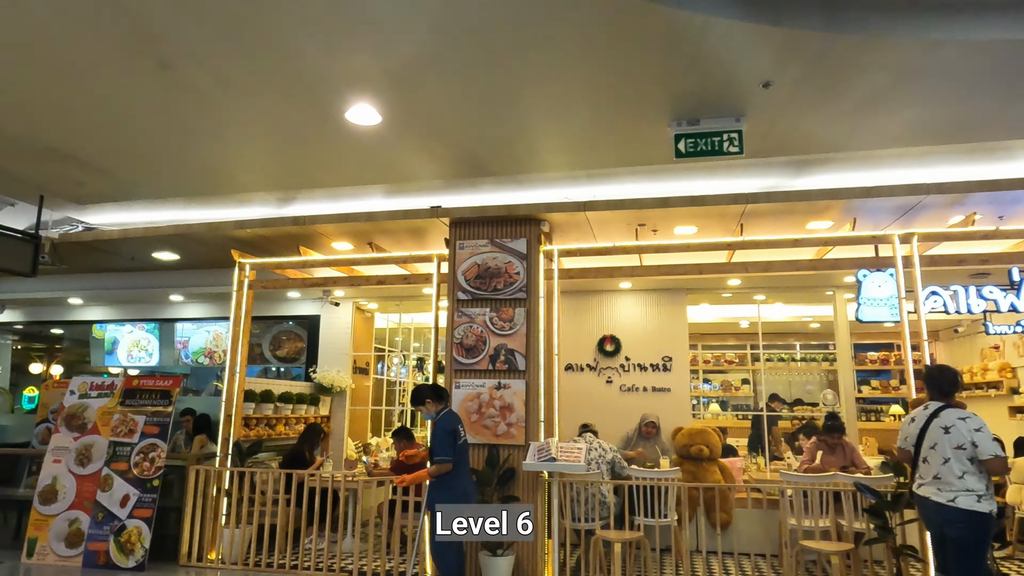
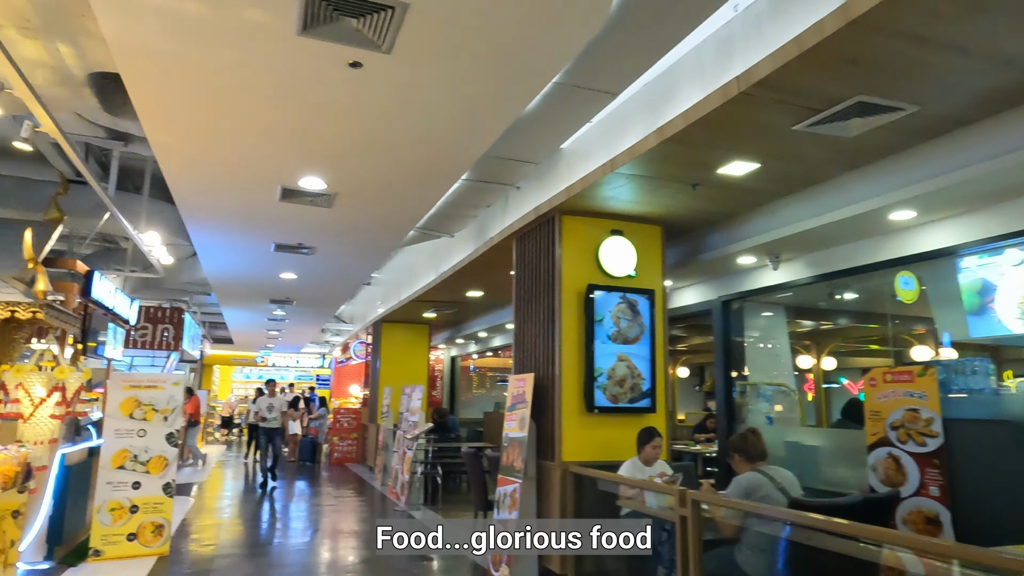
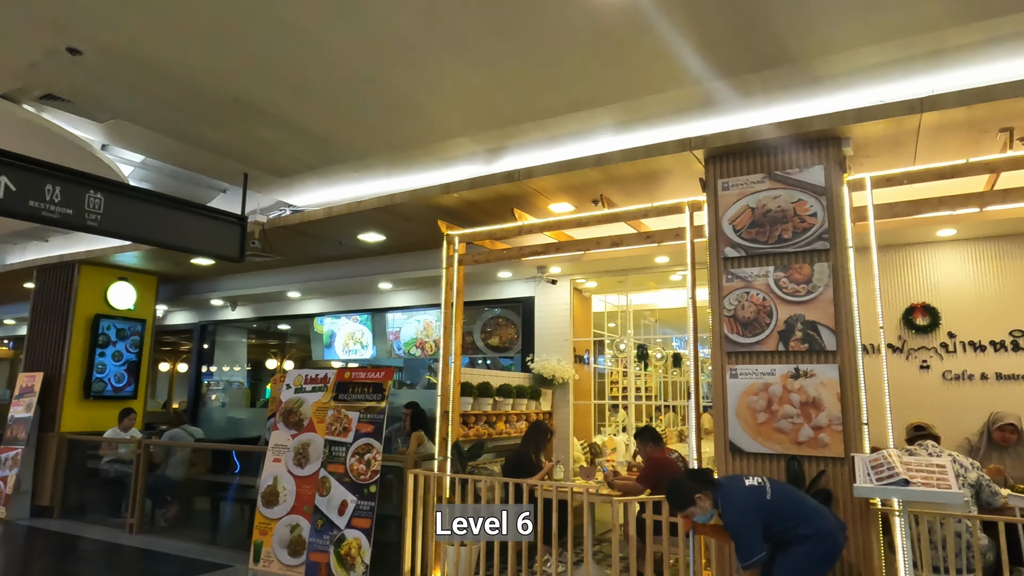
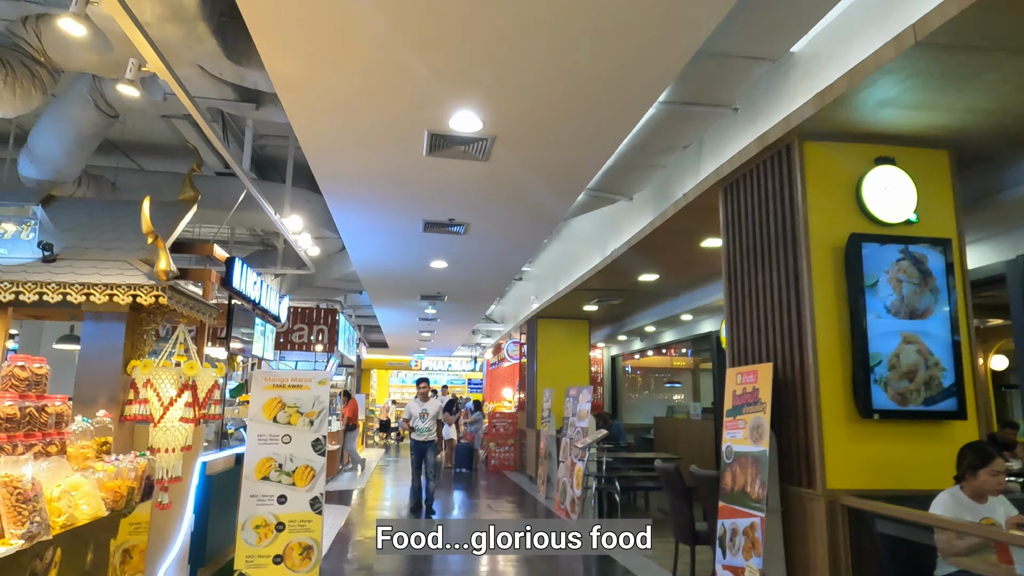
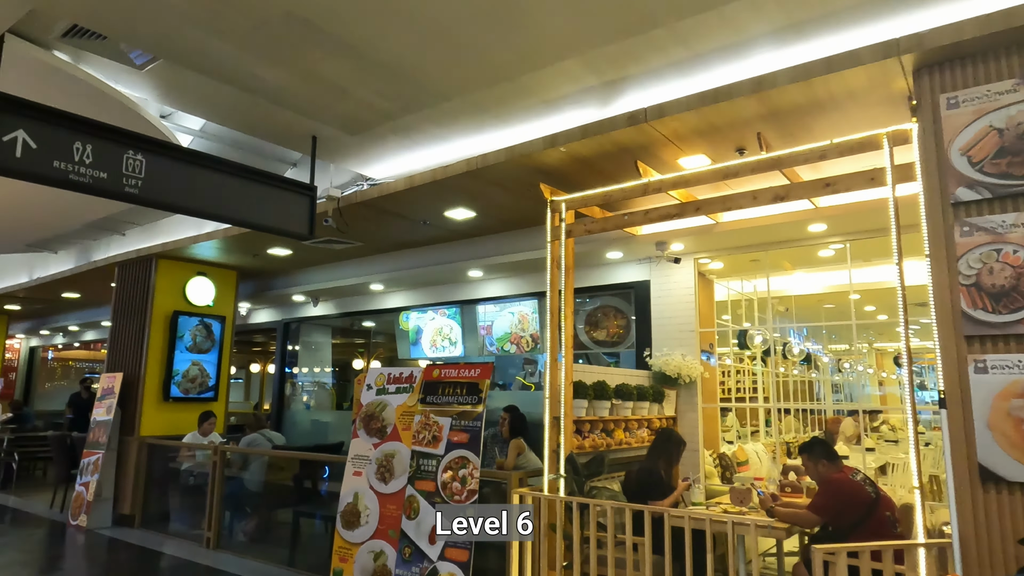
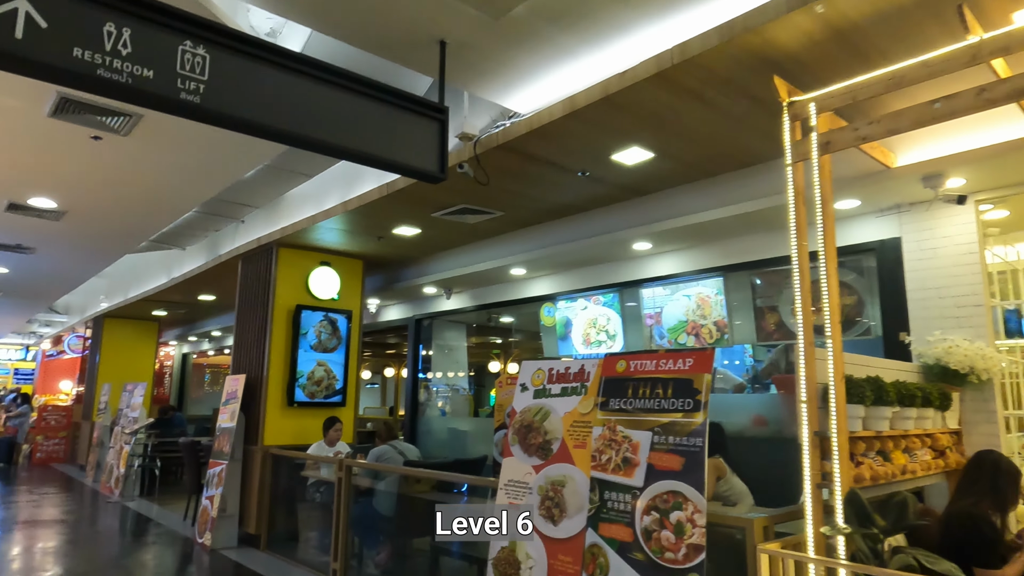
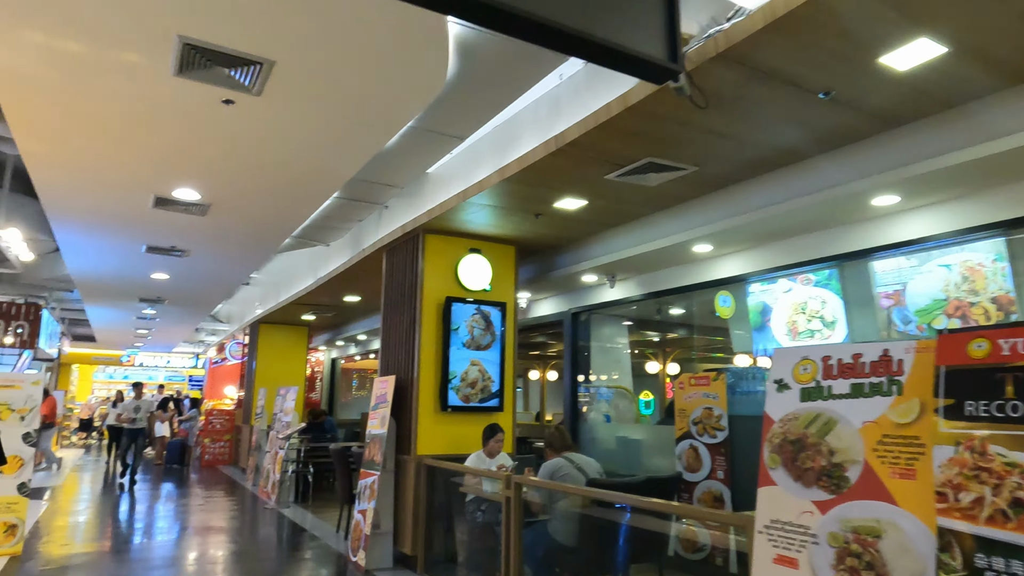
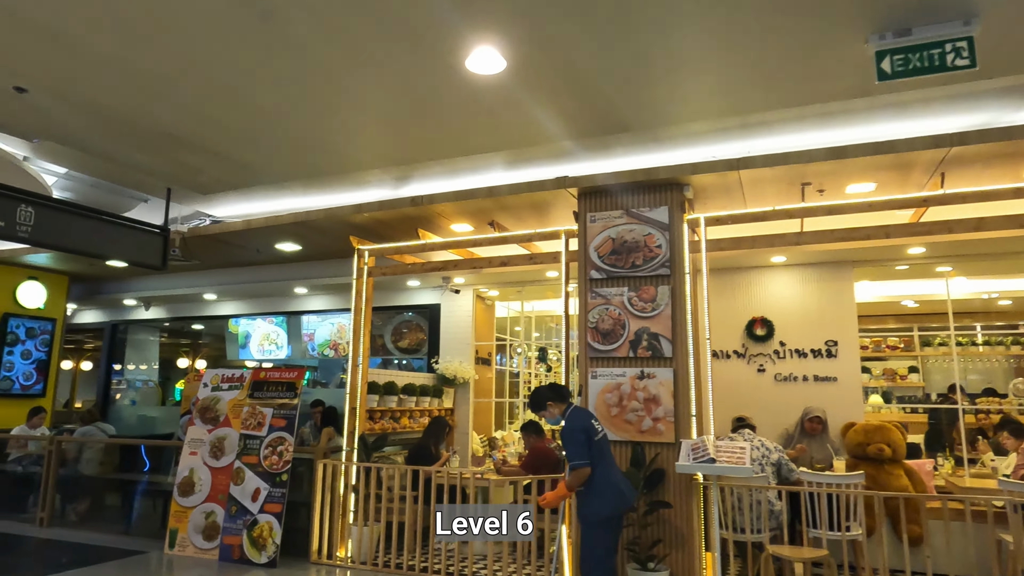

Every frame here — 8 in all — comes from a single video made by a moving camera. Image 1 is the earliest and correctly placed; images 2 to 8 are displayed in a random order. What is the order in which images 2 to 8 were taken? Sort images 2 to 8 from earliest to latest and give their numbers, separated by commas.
8, 3, 5, 6, 7, 2, 4
